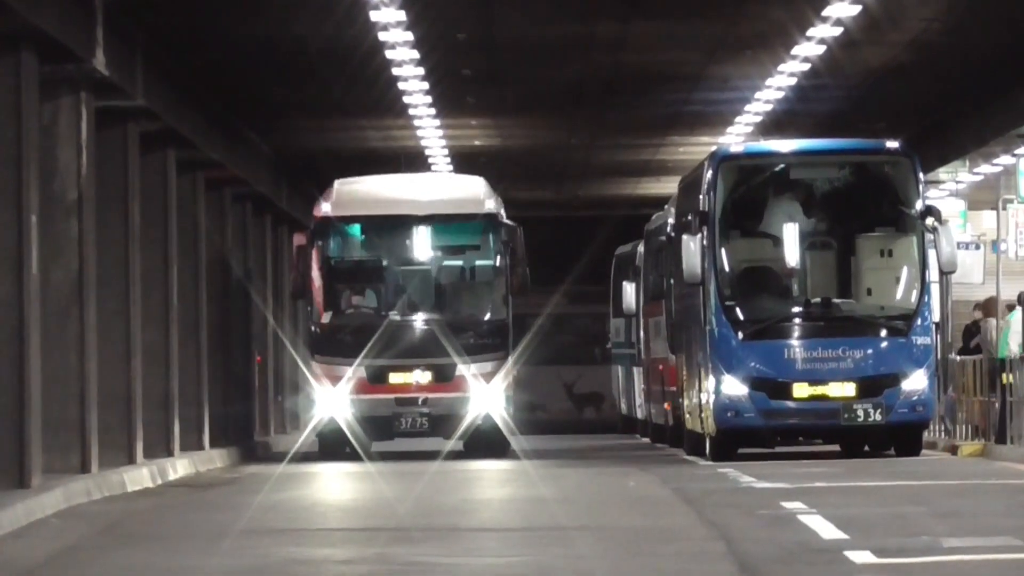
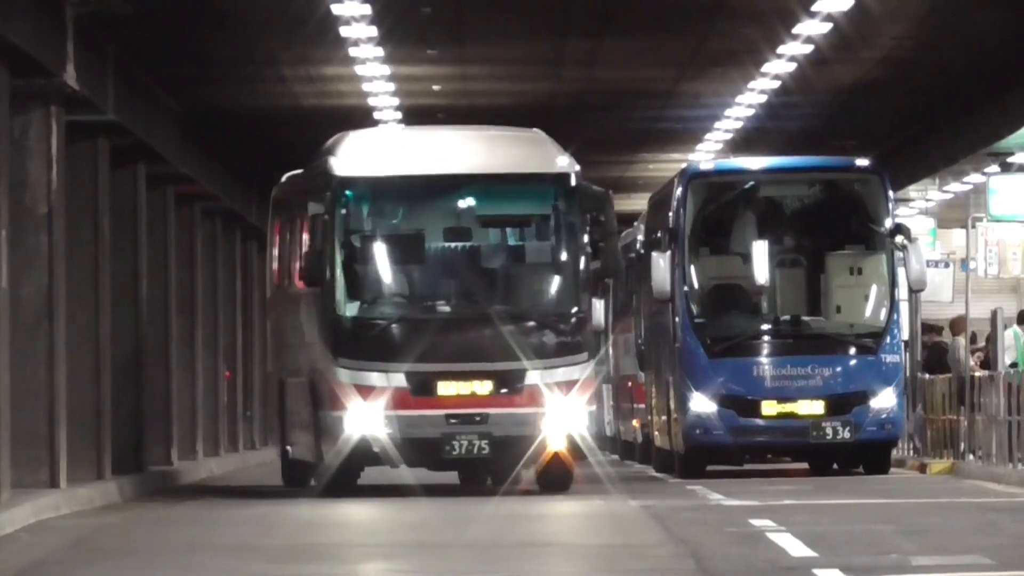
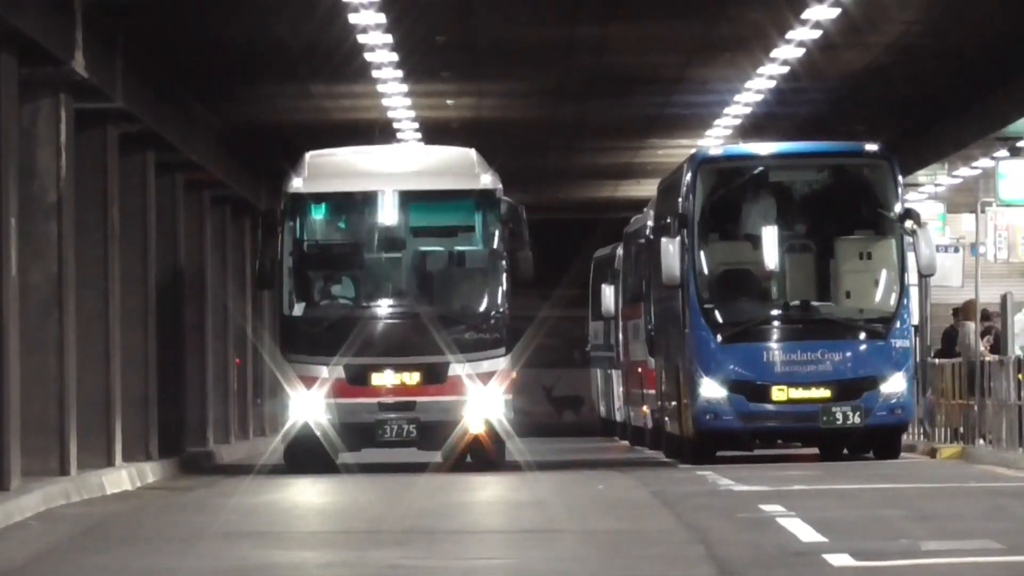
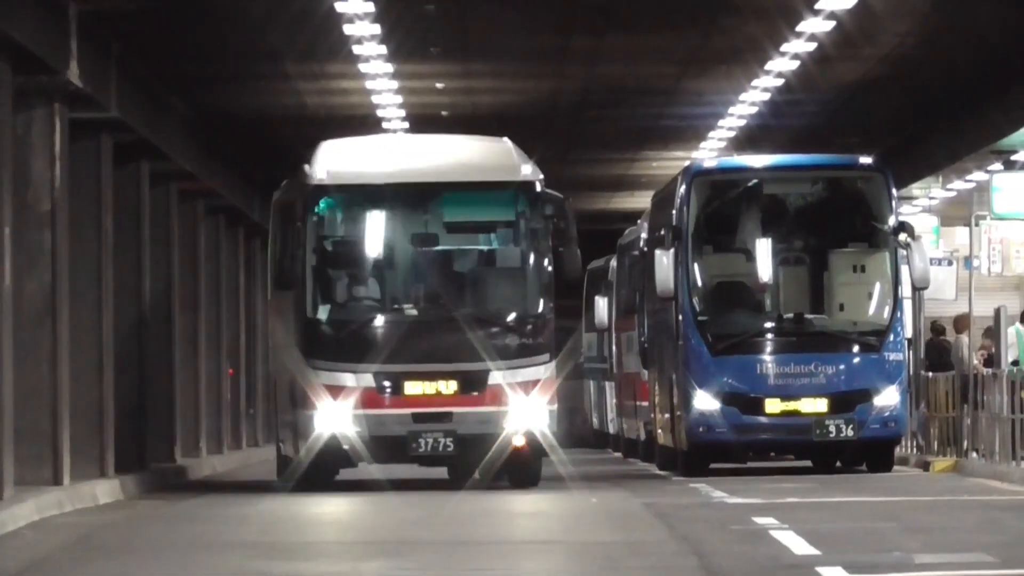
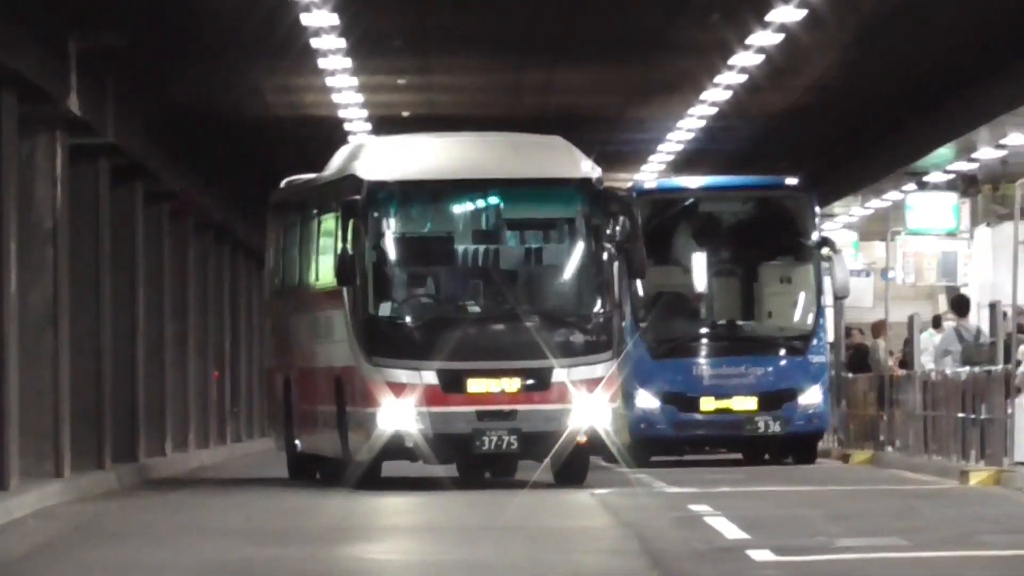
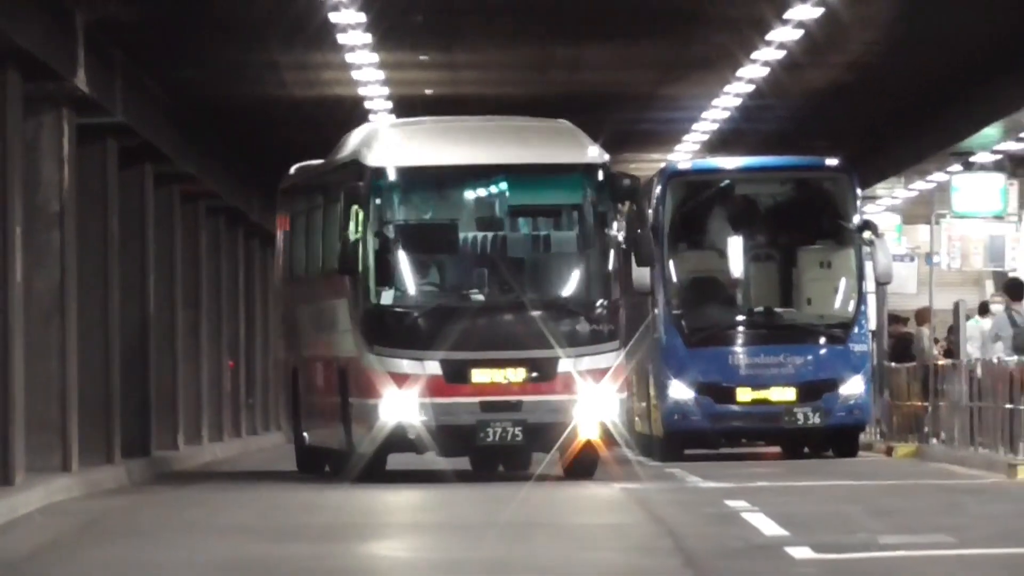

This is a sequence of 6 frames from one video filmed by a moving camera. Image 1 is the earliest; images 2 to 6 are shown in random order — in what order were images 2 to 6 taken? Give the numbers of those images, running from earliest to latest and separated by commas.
3, 4, 2, 6, 5
